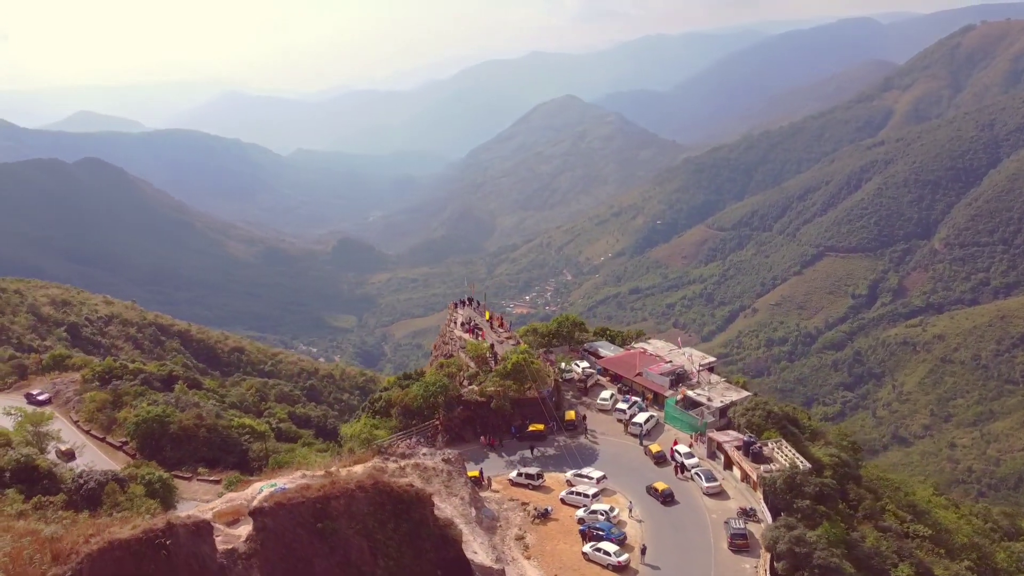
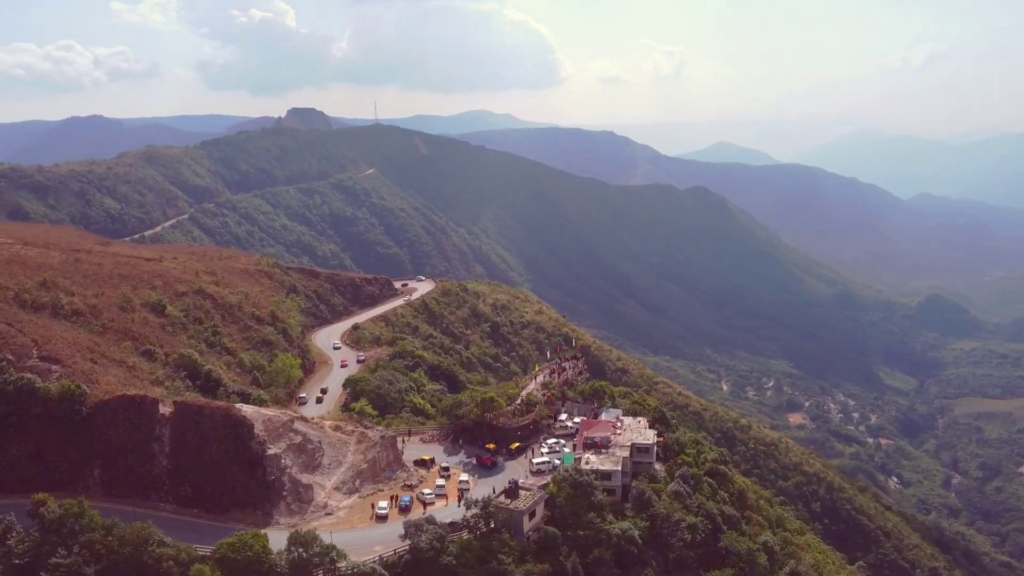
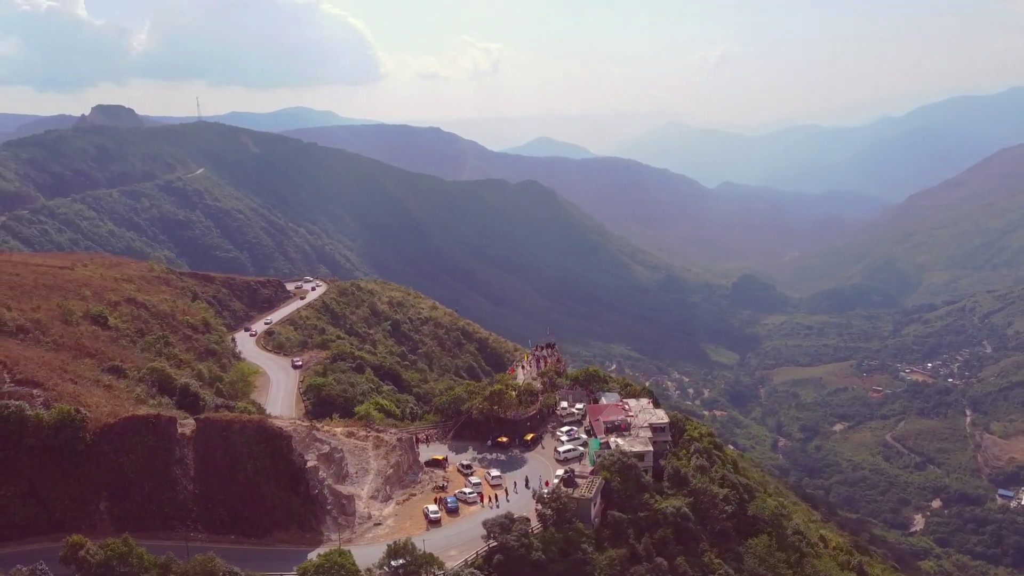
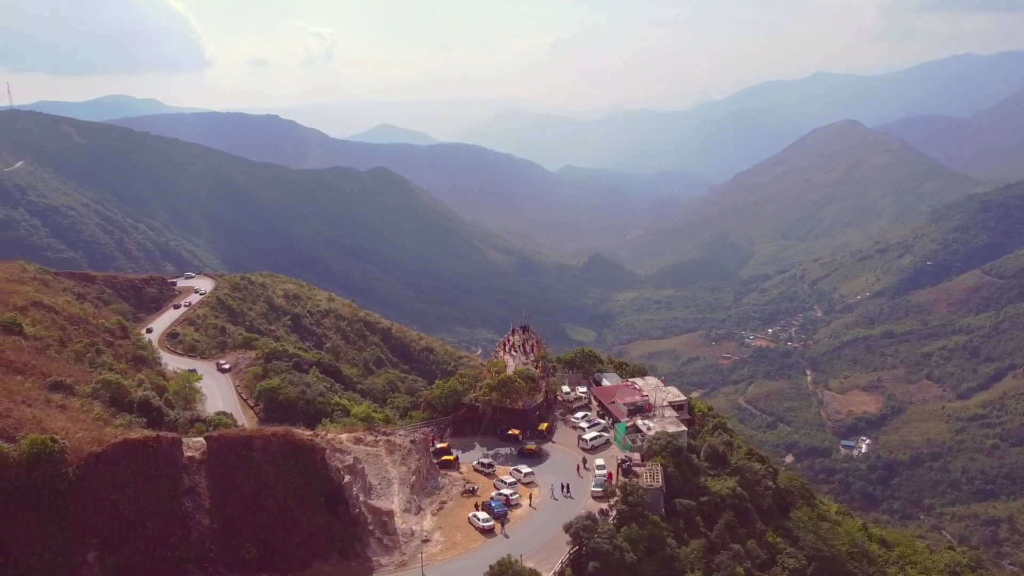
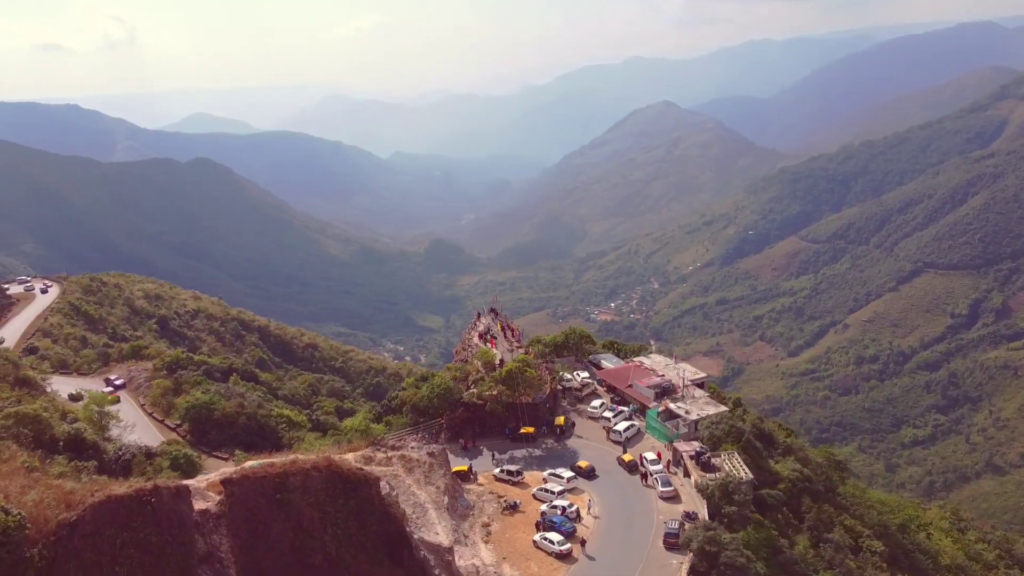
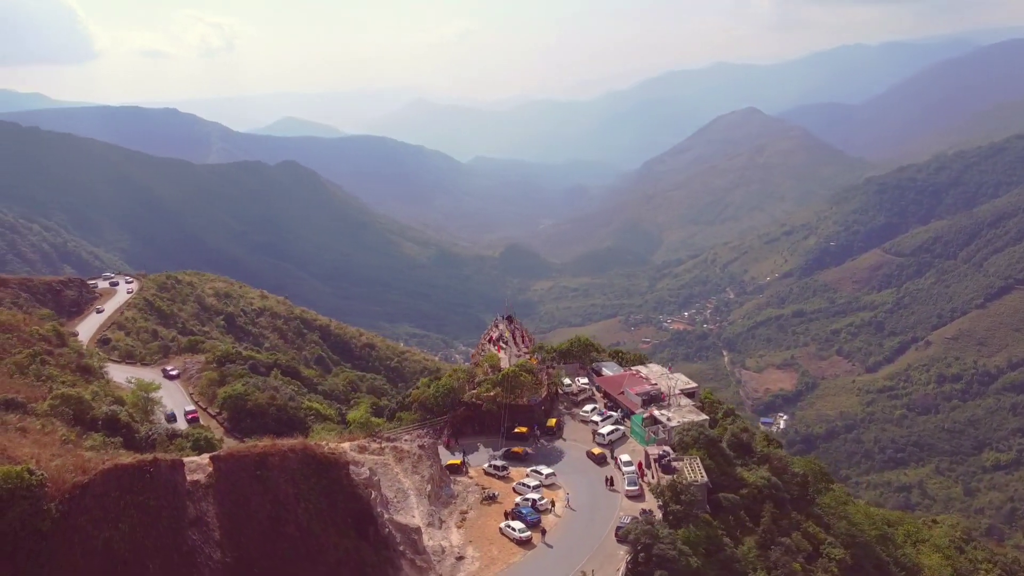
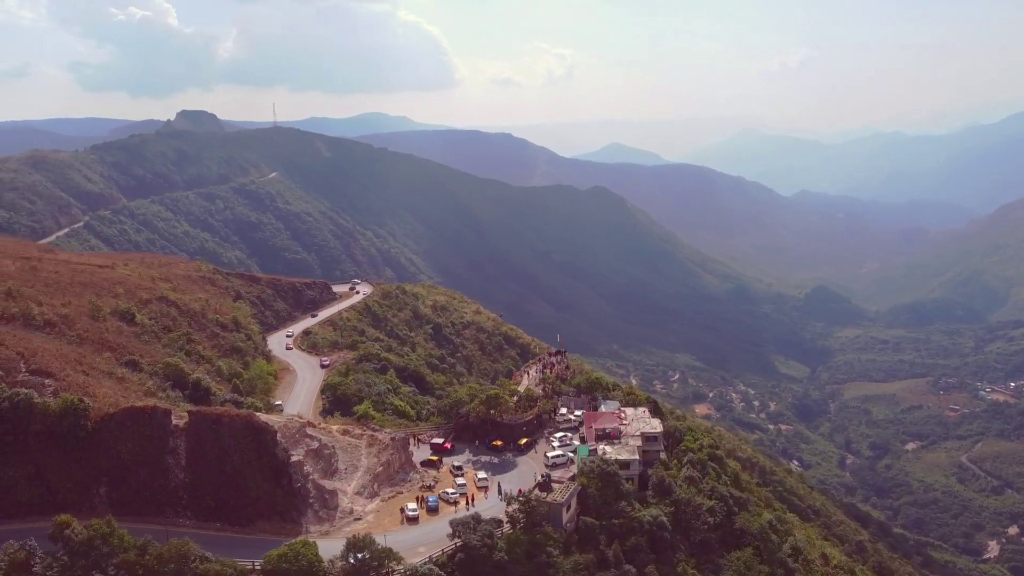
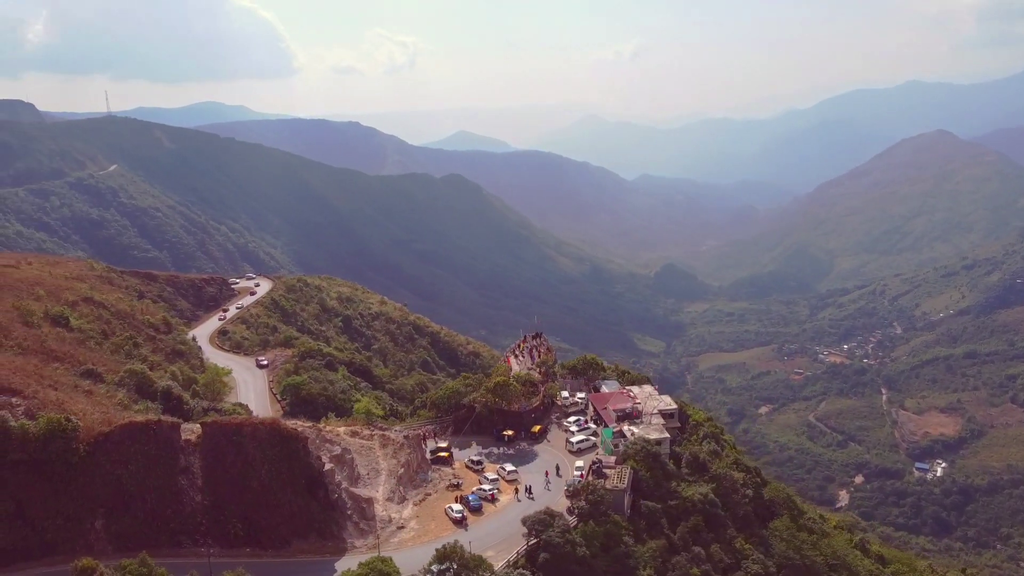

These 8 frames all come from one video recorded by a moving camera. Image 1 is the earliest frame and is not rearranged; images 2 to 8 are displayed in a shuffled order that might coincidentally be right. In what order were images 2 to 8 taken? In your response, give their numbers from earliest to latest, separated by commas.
5, 6, 4, 8, 3, 7, 2
